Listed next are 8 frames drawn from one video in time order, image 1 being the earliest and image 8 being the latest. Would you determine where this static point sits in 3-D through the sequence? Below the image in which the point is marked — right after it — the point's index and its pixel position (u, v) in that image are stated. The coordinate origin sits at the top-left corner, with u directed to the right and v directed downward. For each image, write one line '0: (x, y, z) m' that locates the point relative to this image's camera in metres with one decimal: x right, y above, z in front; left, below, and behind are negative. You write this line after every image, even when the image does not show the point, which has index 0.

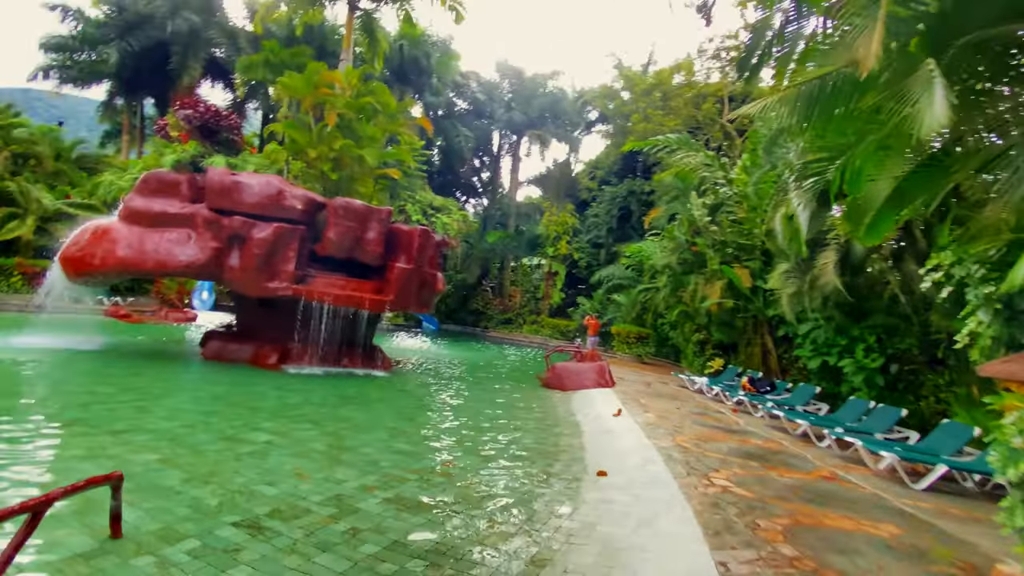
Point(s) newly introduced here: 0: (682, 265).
0: (+4.6, +0.6, +13.8) m
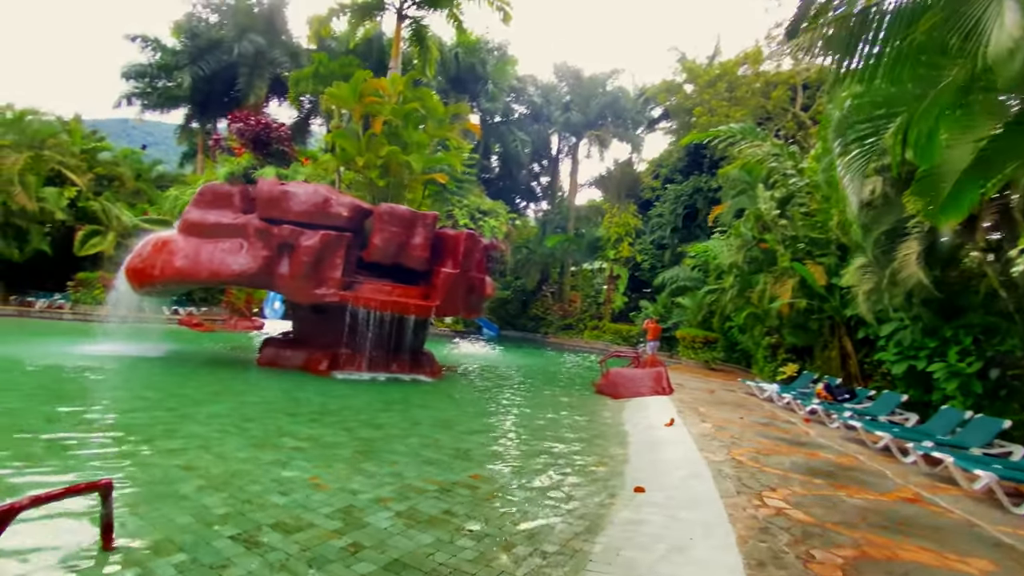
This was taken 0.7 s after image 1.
0: (+5.9, +0.6, +12.8) m
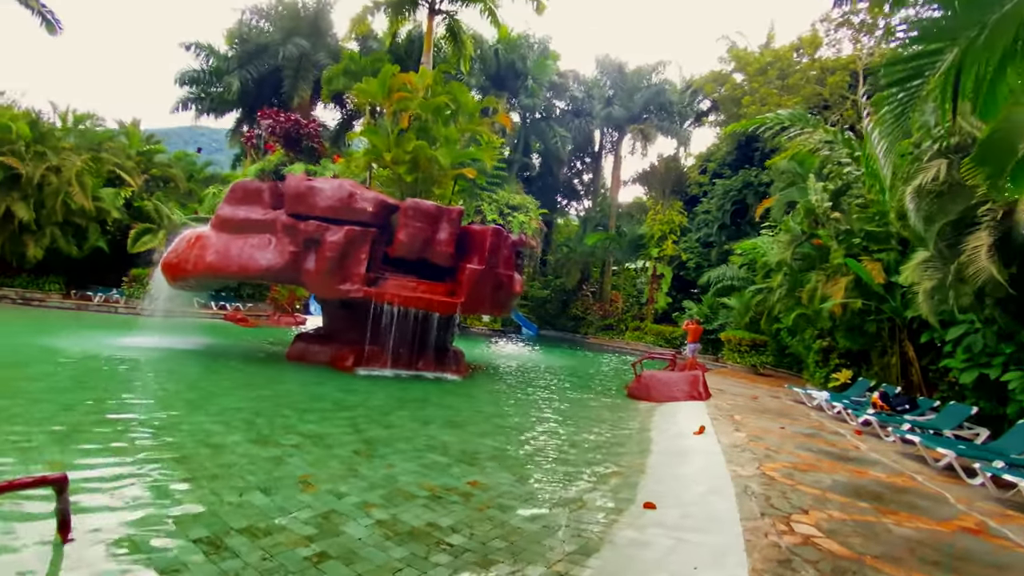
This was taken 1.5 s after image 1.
0: (+6.6, +0.6, +11.9) m
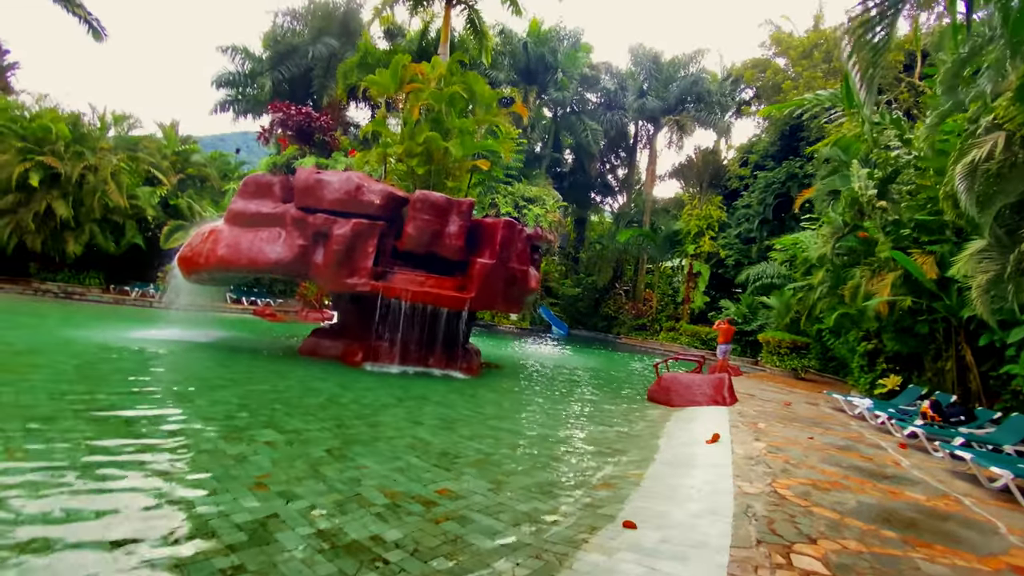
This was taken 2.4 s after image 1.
0: (+6.9, +0.6, +10.9) m
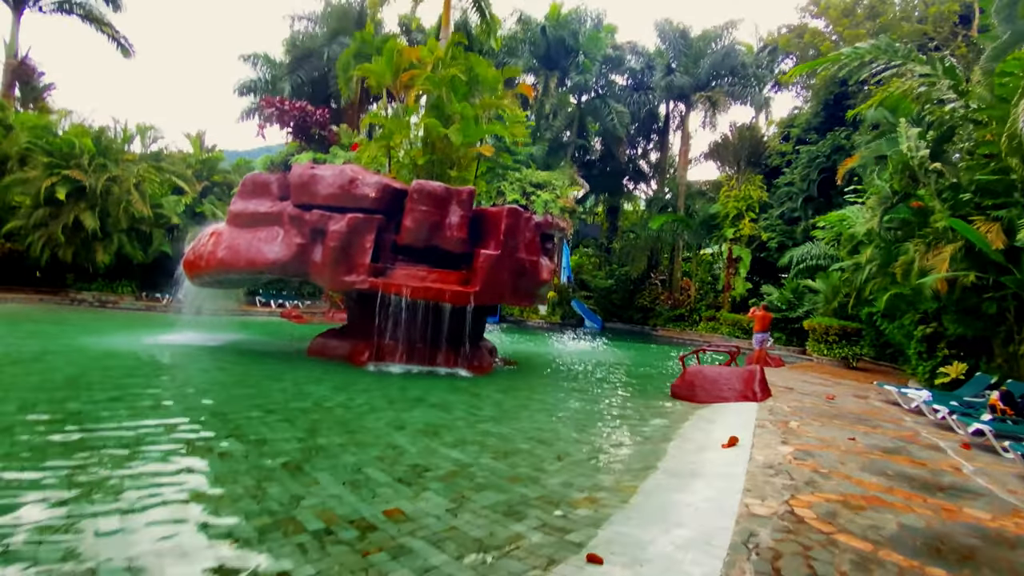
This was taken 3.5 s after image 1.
0: (+7.1, +1.1, +9.7) m
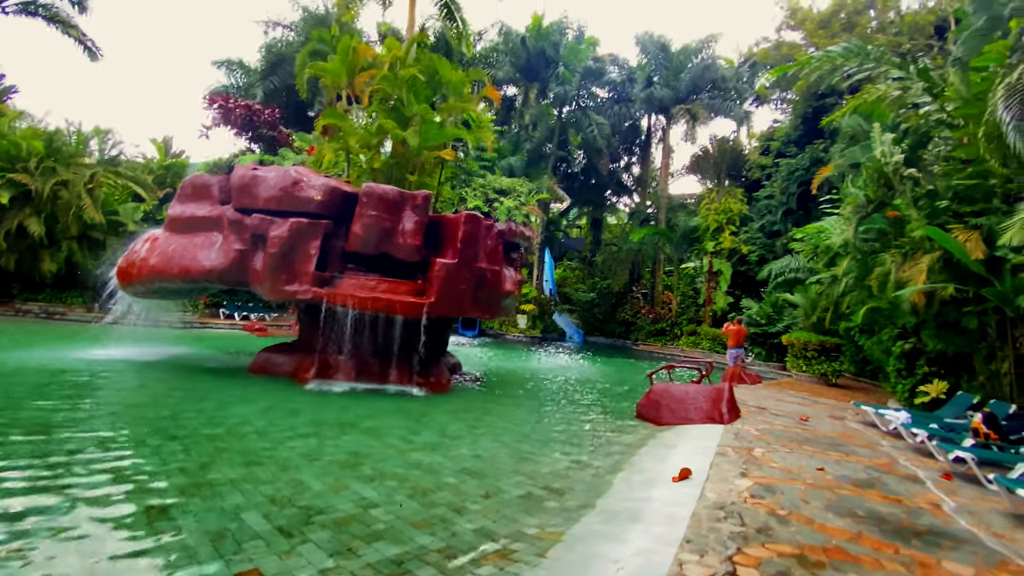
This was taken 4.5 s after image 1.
0: (+6.3, +0.8, +9.2) m
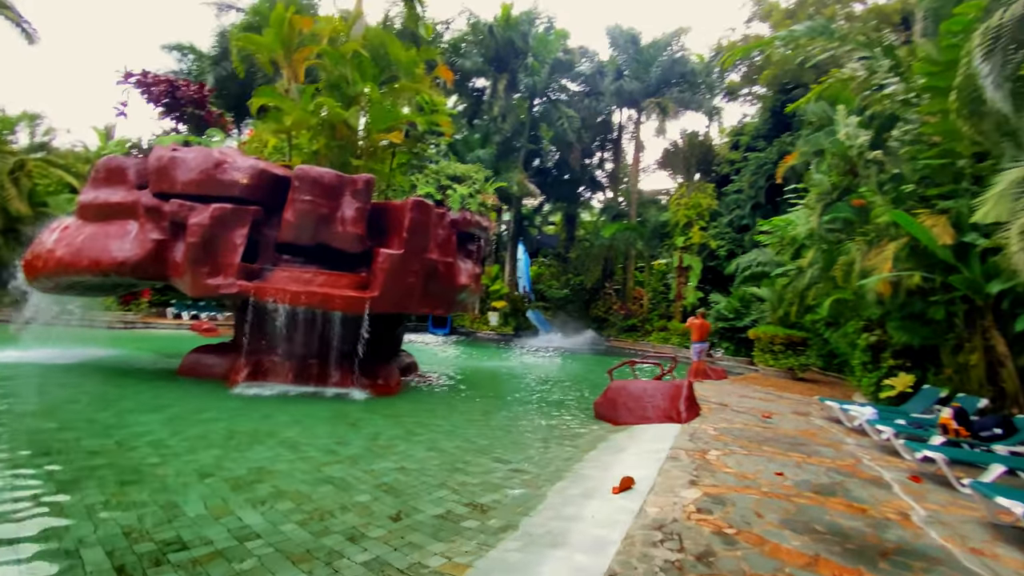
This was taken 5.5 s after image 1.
0: (+5.5, +1.0, +8.9) m
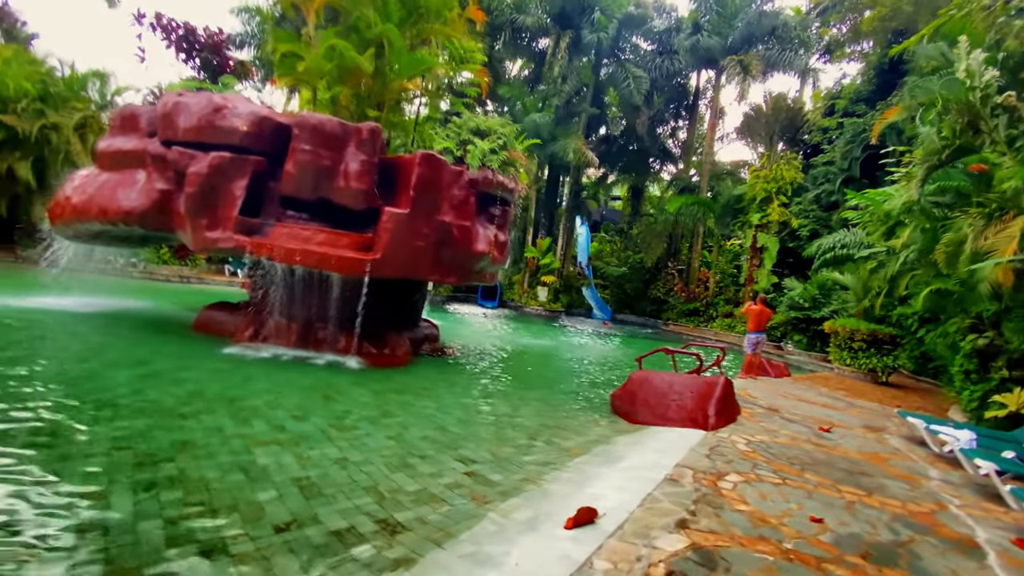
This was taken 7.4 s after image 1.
0: (+5.8, +1.1, +7.0) m
